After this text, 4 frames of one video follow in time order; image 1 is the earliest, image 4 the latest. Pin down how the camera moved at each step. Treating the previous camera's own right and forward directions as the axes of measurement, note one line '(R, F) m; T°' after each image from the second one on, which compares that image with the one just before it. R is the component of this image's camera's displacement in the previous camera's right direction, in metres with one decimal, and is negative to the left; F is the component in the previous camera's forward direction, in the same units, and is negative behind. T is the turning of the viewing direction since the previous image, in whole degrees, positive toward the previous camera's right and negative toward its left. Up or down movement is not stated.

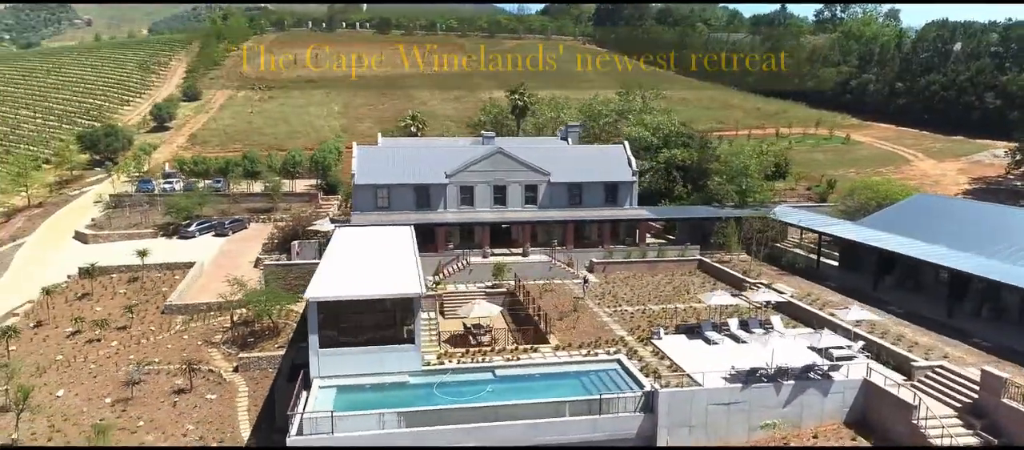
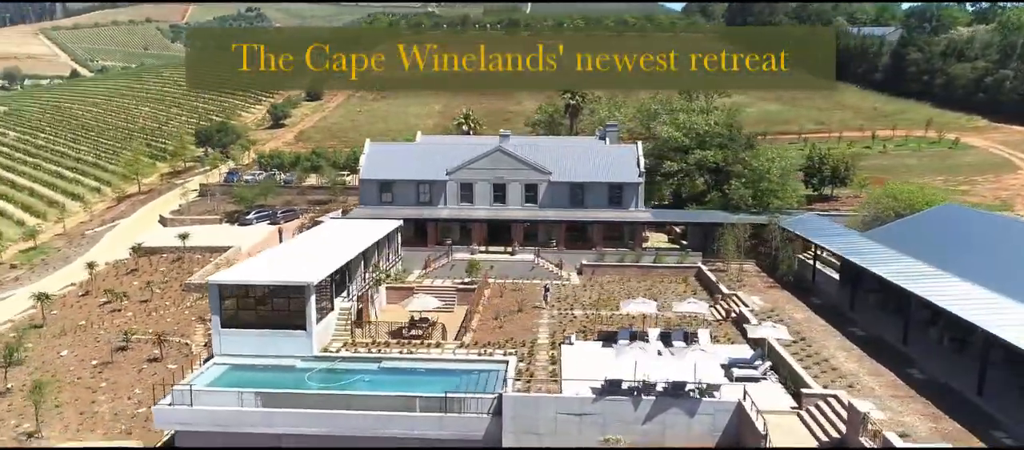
(+5.1, +0.5) m; -12°
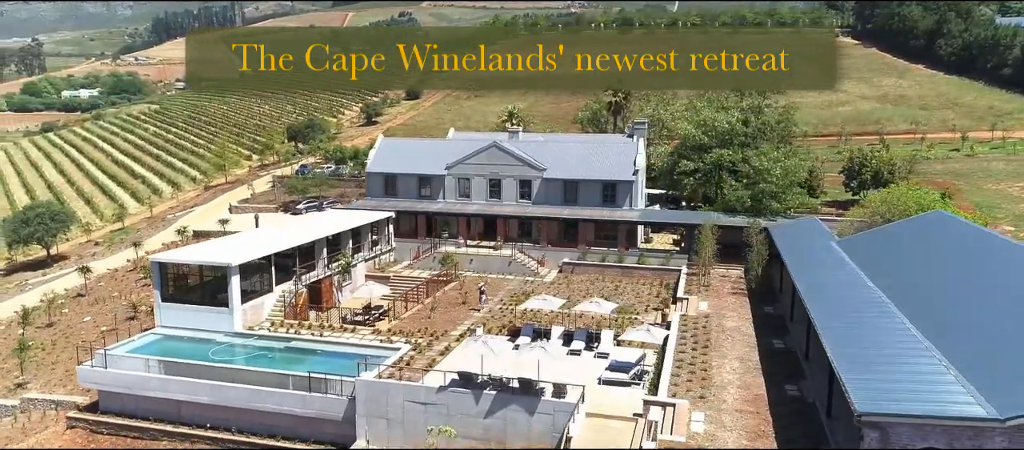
(+4.7, +0.4) m; -11°
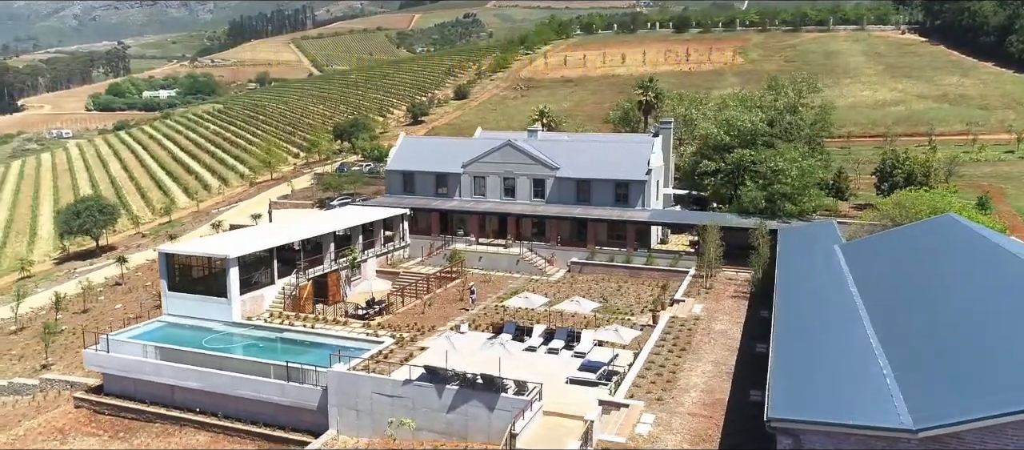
(+1.6, 0.0) m; -5°
